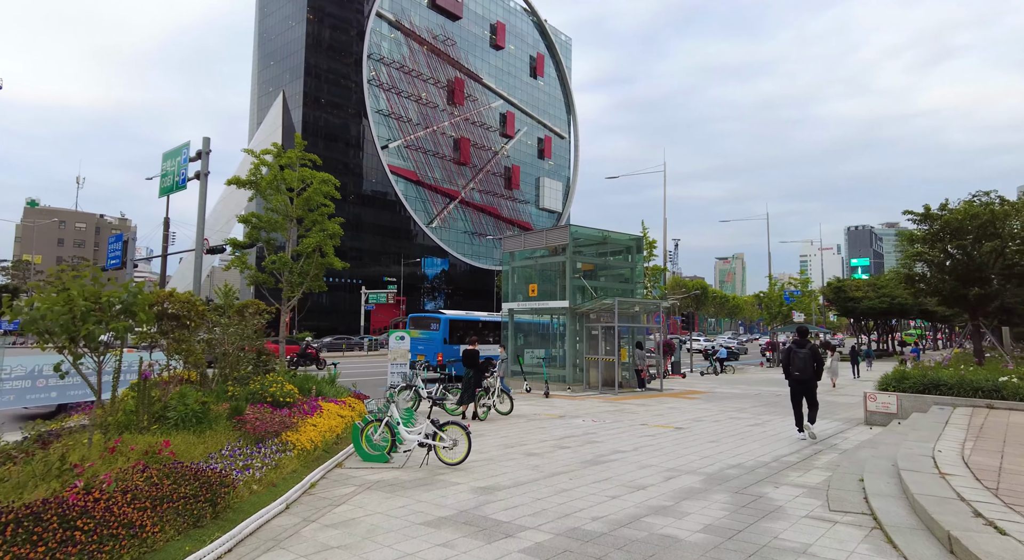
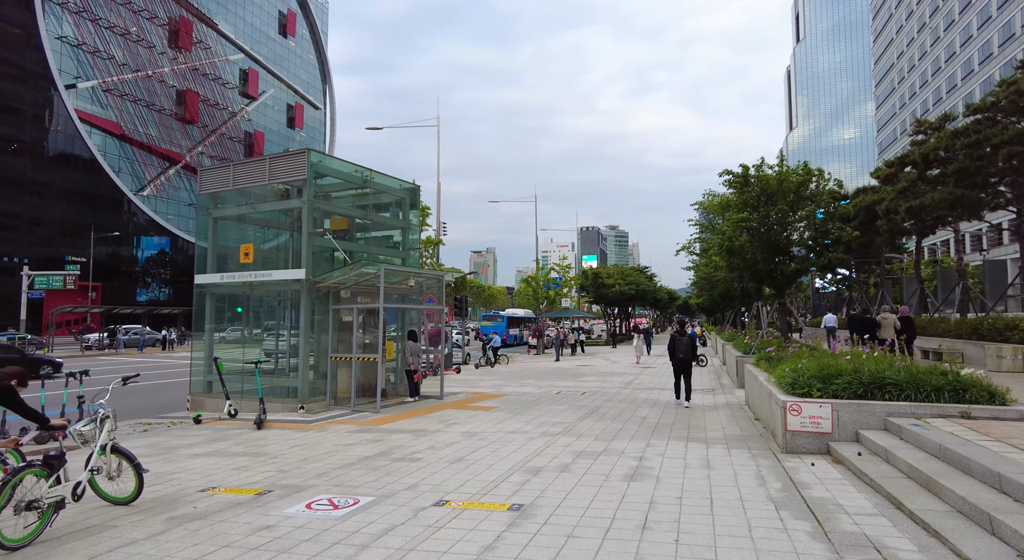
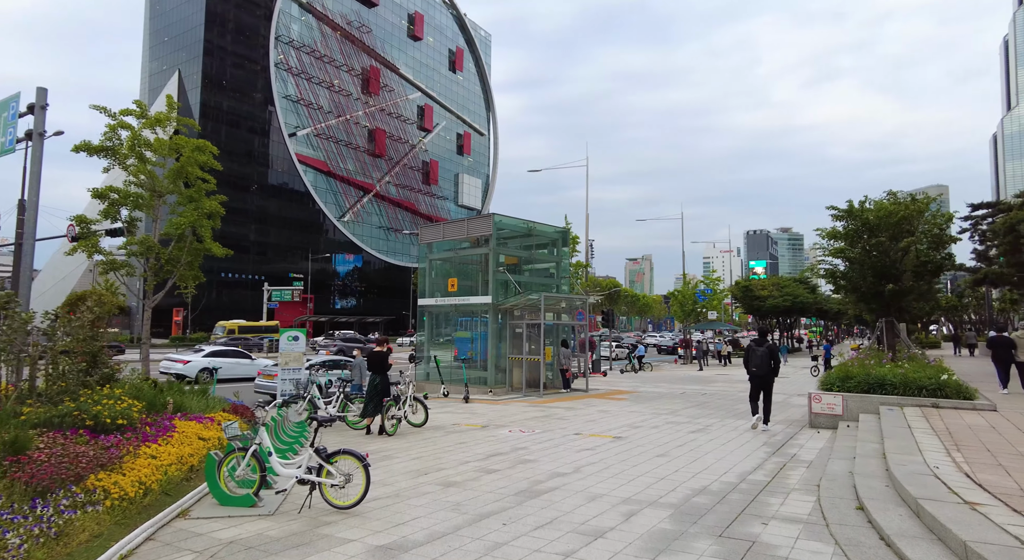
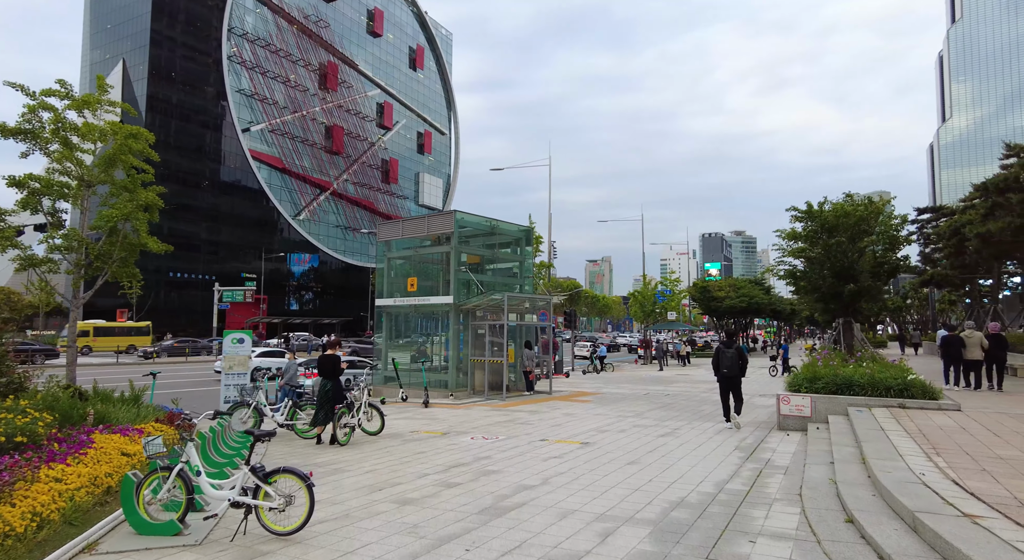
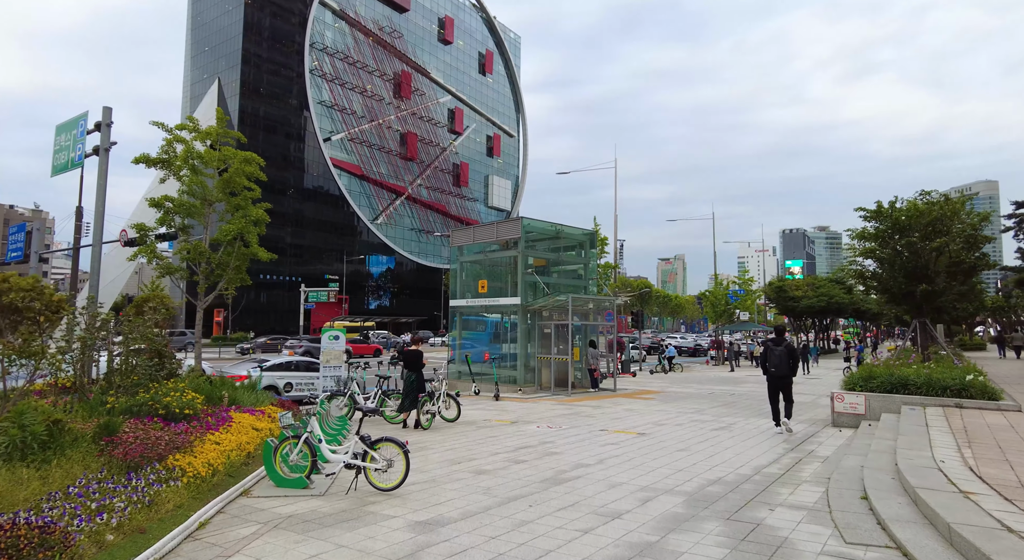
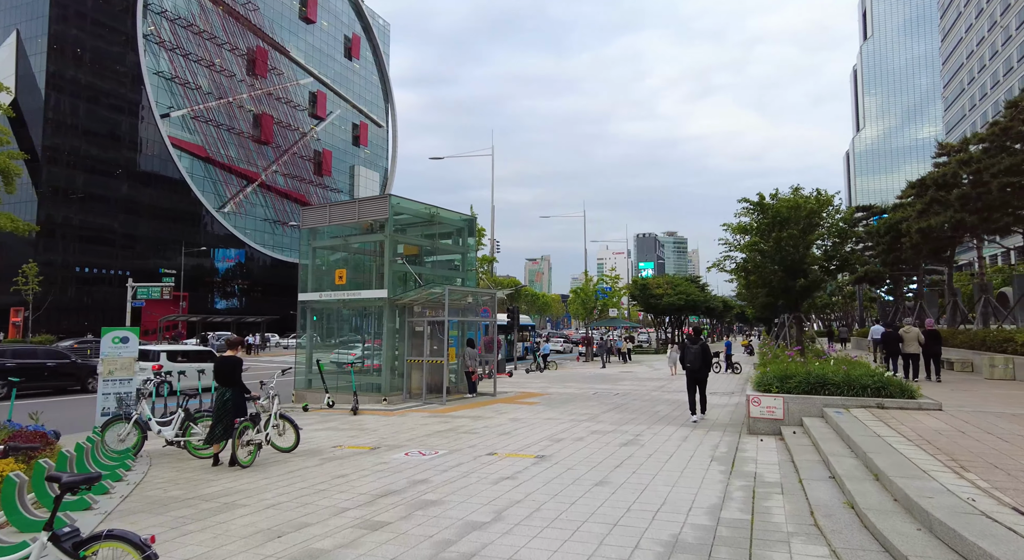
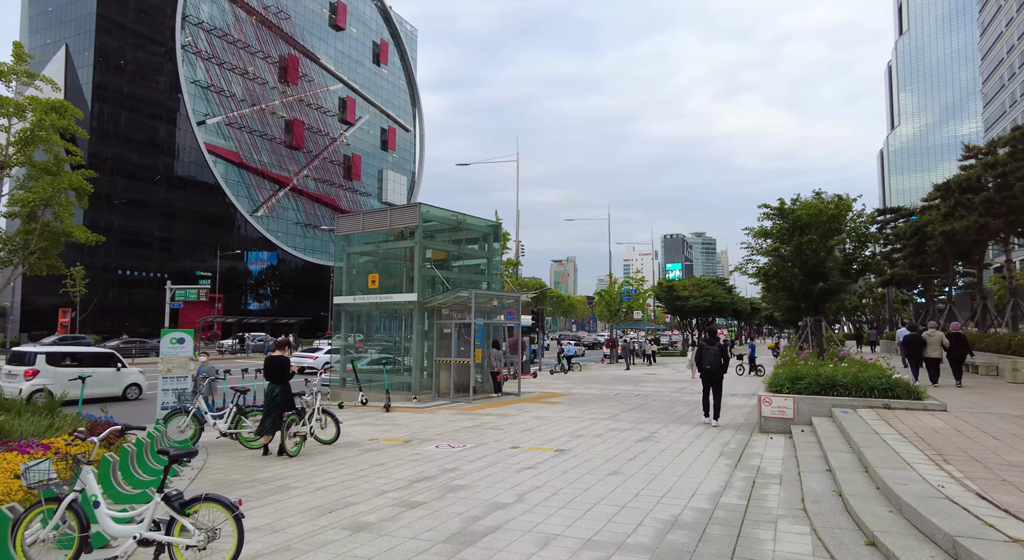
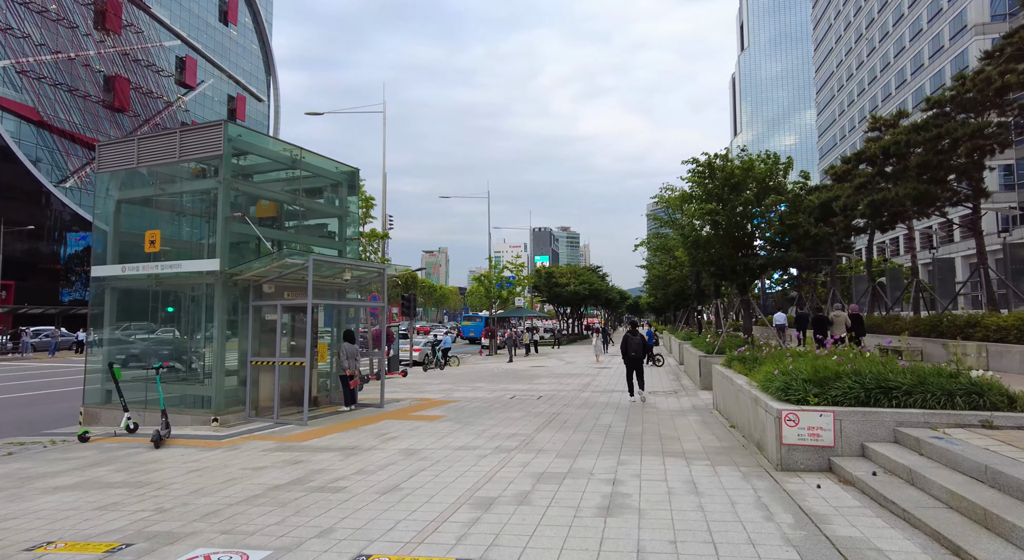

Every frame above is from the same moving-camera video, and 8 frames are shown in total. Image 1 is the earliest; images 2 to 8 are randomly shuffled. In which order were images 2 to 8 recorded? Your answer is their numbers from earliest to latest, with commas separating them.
5, 3, 4, 7, 6, 2, 8
